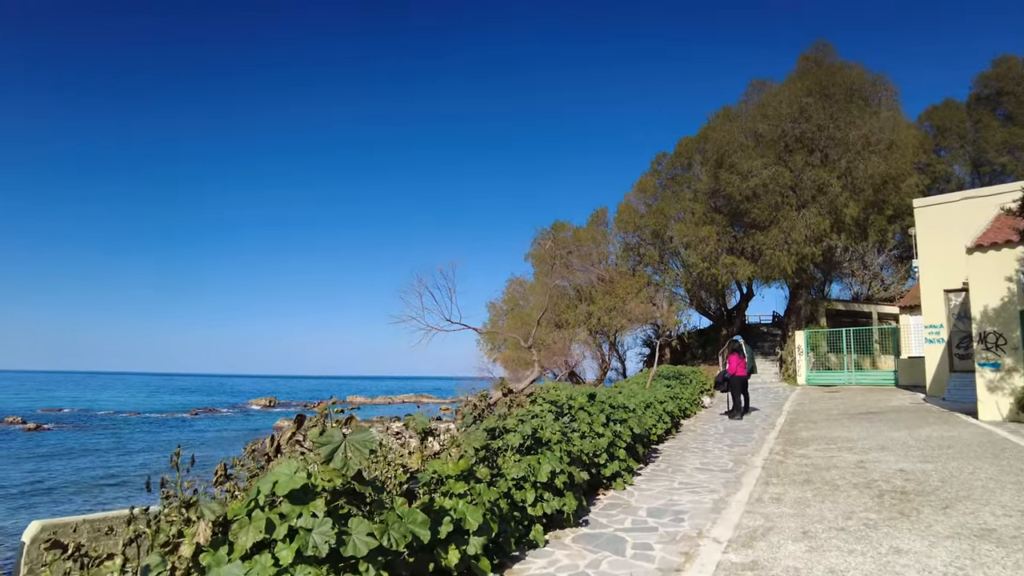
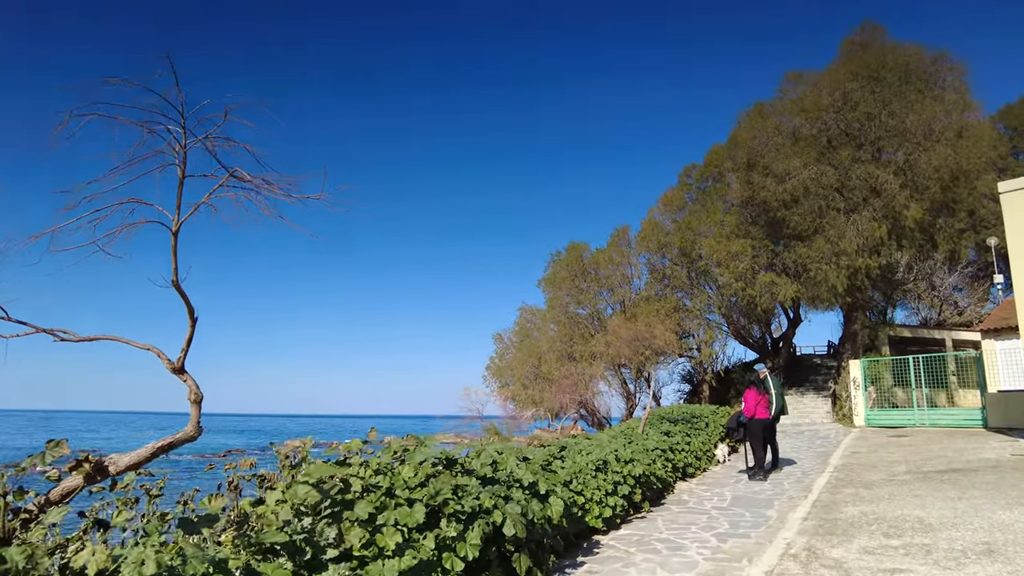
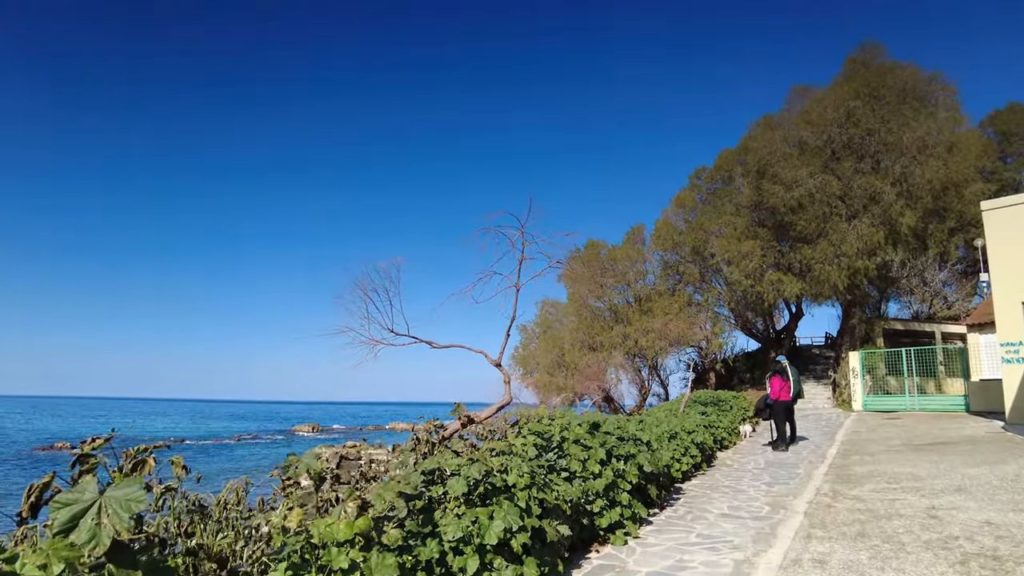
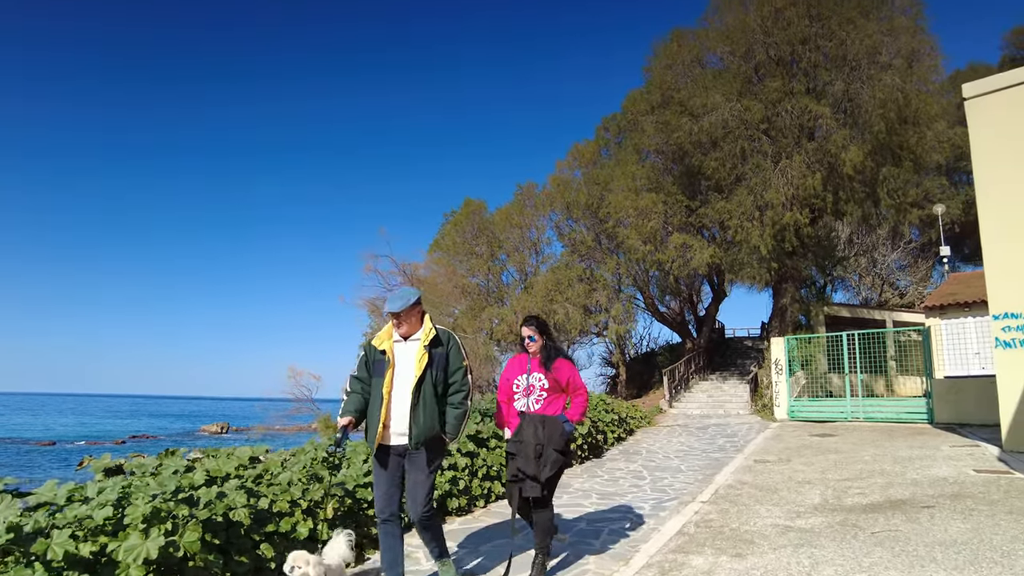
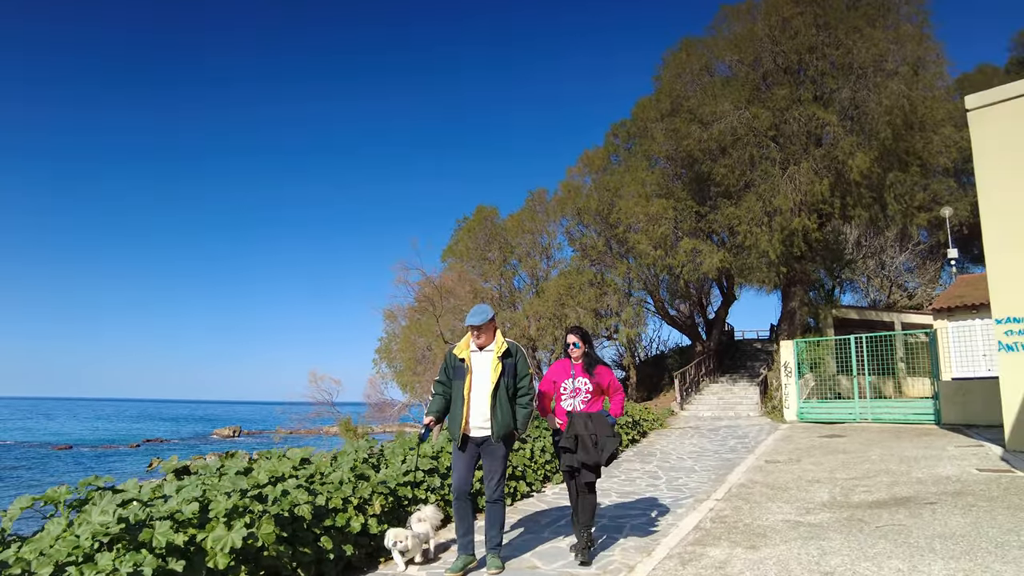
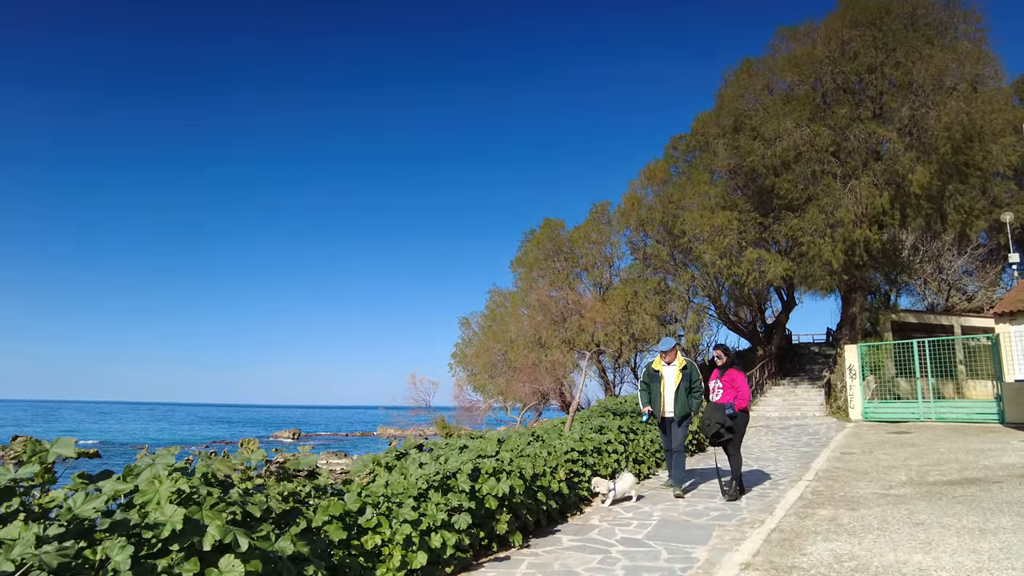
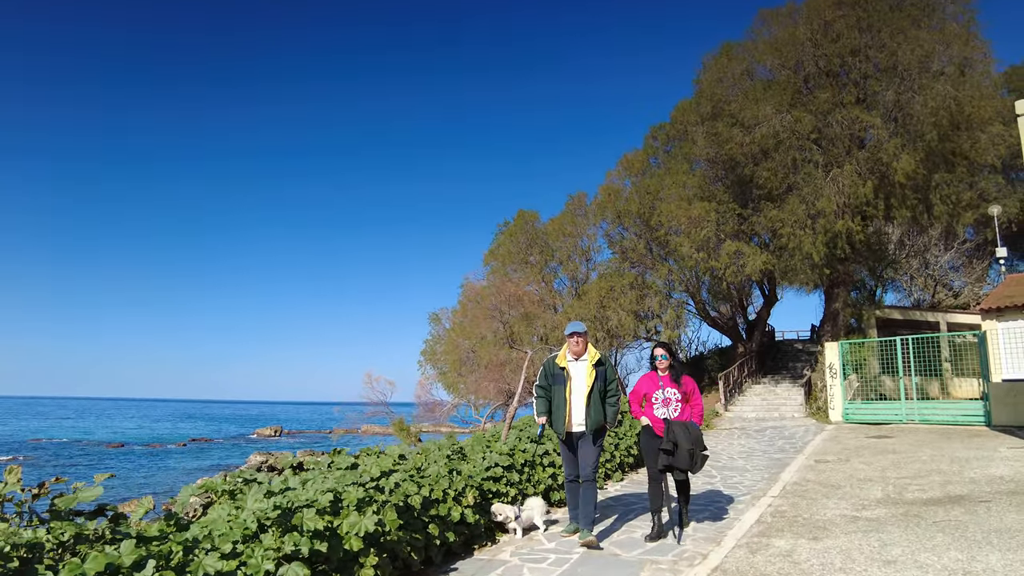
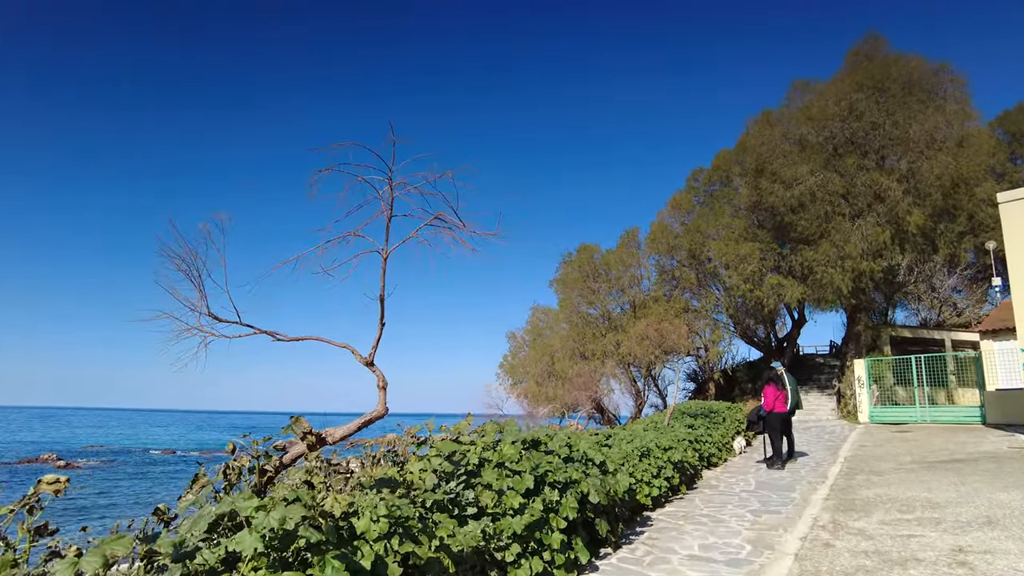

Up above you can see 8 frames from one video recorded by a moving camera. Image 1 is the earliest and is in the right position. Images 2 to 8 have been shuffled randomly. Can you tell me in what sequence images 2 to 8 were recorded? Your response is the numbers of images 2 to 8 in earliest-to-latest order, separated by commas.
3, 8, 2, 6, 7, 5, 4
